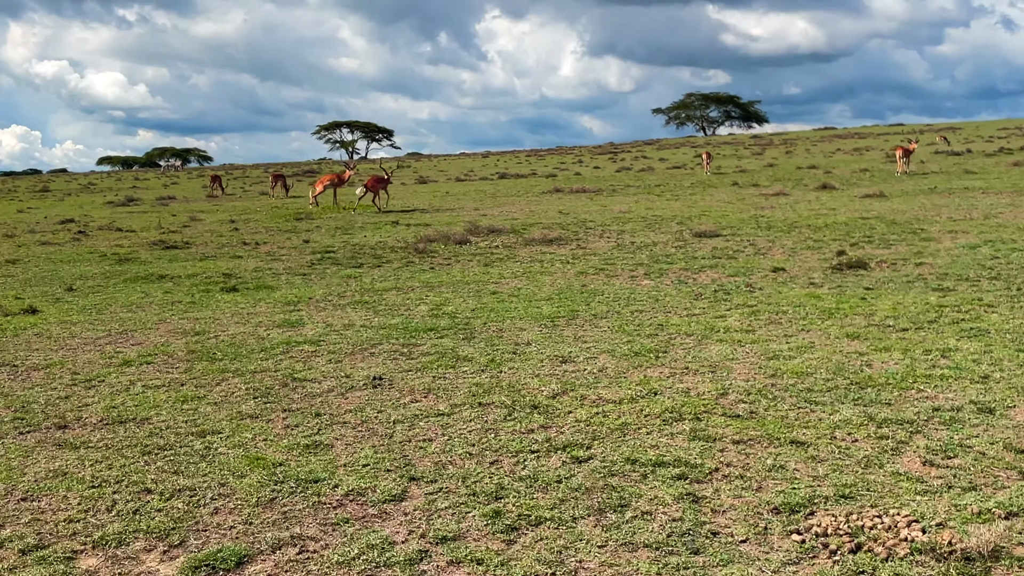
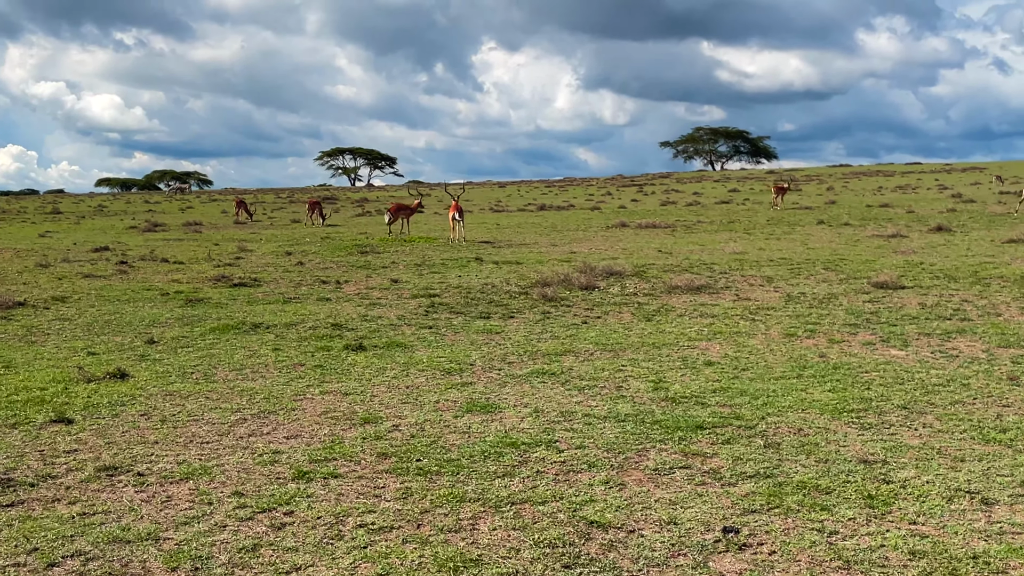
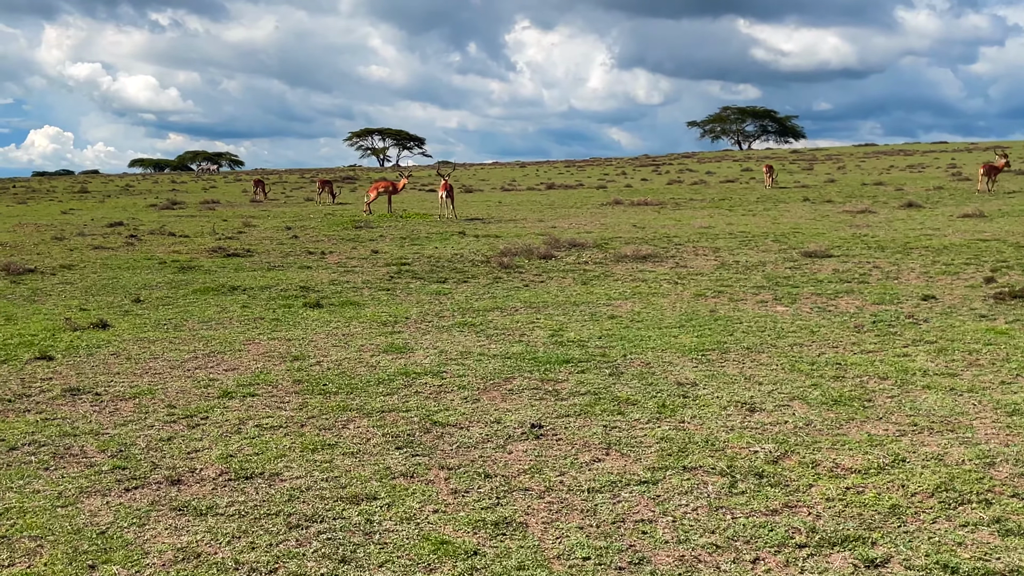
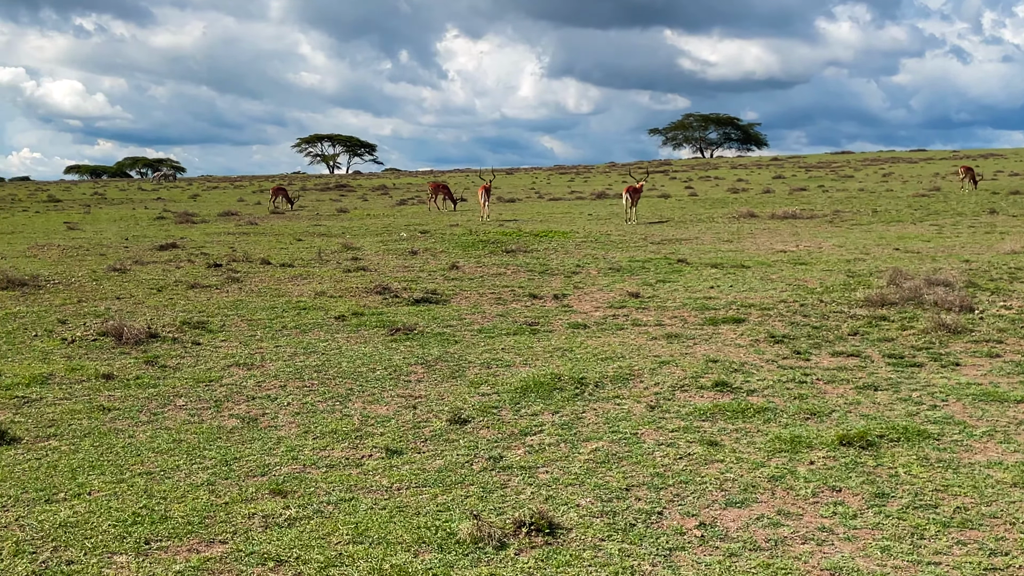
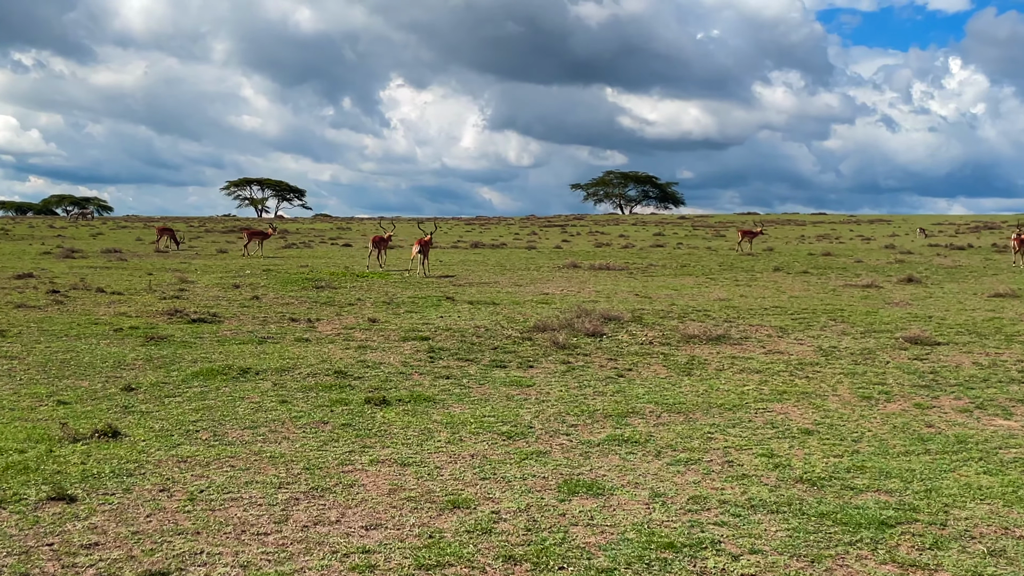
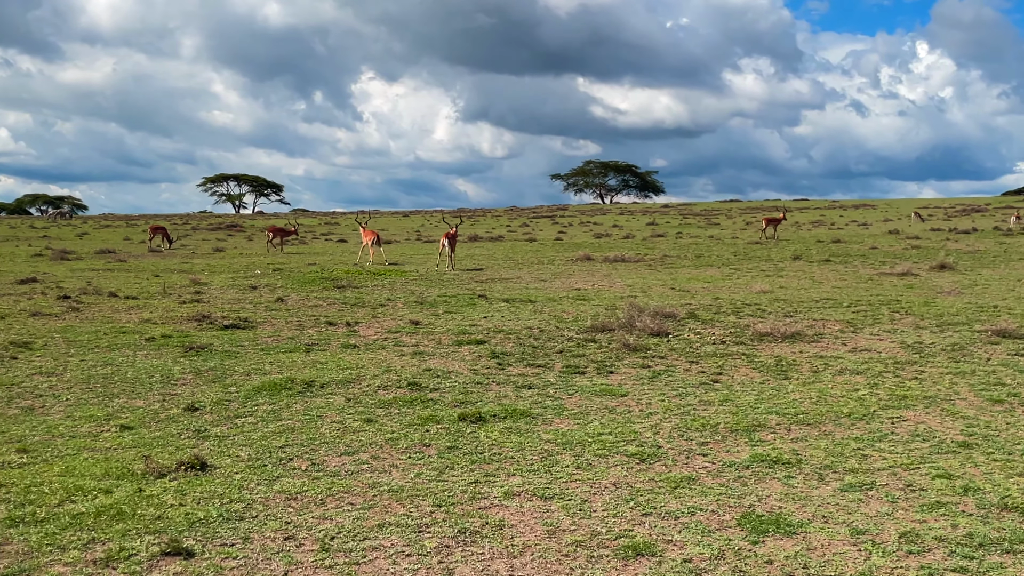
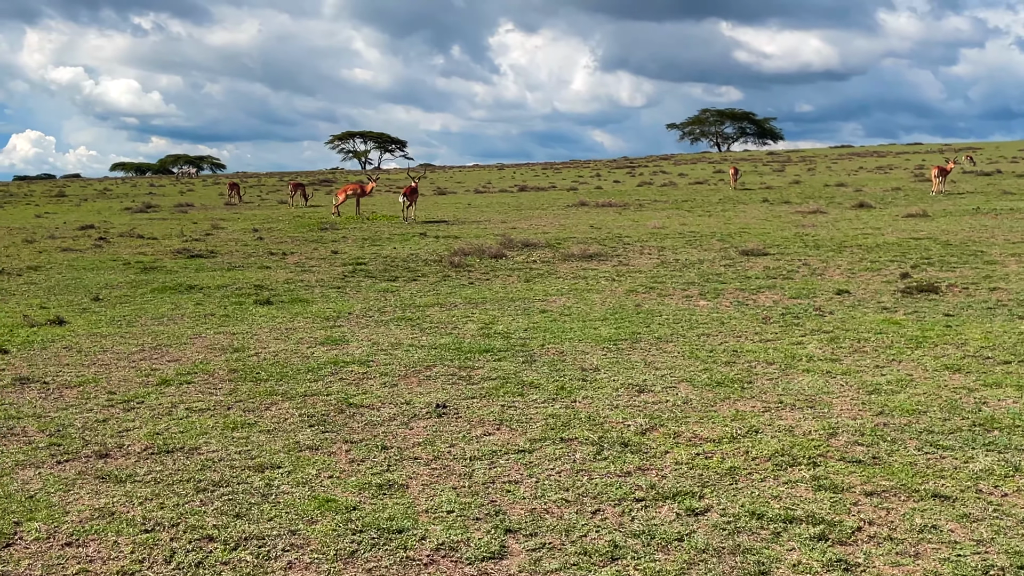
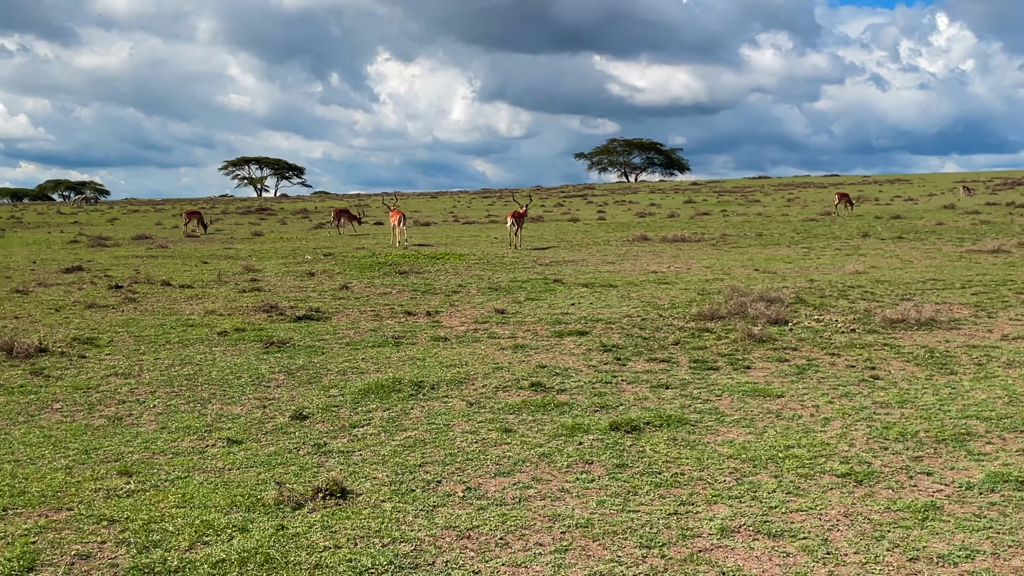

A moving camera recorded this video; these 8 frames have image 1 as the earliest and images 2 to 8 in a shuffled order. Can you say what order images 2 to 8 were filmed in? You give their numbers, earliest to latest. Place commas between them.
7, 3, 2, 5, 6, 8, 4
